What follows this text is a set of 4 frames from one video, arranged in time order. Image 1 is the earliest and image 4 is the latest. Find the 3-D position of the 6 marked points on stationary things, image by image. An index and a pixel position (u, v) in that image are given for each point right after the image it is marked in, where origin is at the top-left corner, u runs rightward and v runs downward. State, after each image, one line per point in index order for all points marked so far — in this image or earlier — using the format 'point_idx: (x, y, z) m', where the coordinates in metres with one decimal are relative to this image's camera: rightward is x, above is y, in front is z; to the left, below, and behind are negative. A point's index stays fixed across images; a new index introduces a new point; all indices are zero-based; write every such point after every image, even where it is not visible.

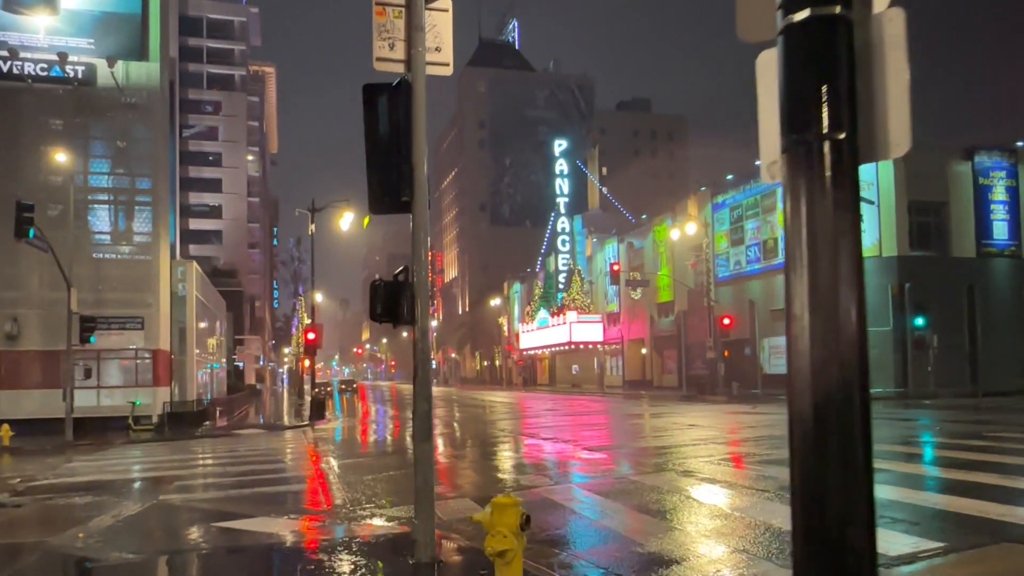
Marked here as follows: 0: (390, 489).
0: (-2.4, -3.8, +14.3) m
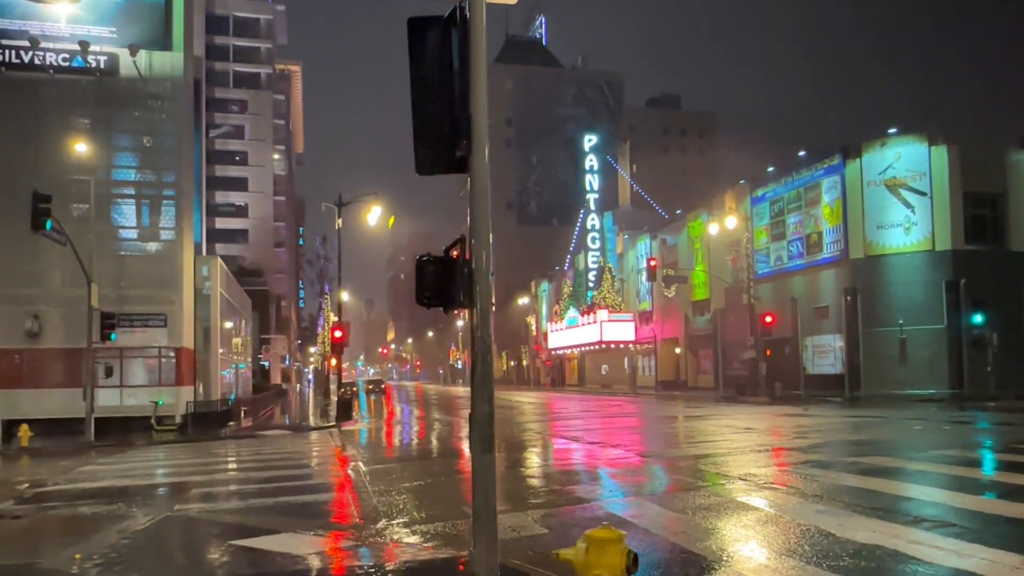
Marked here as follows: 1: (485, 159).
0: (-1.6, -3.6, +12.9) m
1: (-0.2, +1.1, +6.3) m
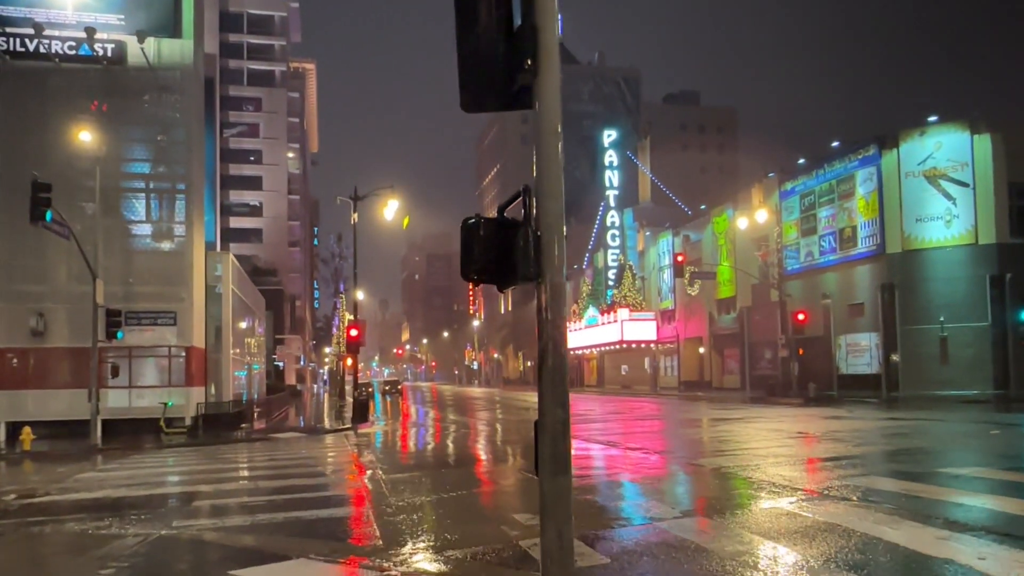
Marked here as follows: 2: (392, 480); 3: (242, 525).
0: (-0.9, -3.4, +11.4) m
1: (+0.3, +1.3, +4.8) m
2: (-2.3, -3.8, +15.0) m
3: (-3.8, -3.3, +10.6) m
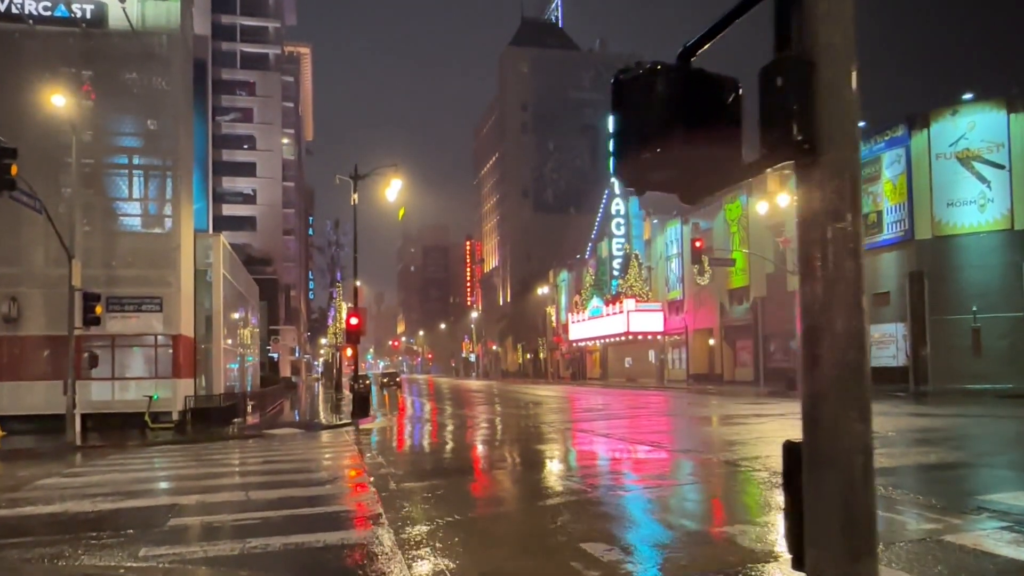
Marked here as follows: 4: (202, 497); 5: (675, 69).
0: (-0.3, -3.0, +9.2) m
1: (+1.0, +1.6, +2.6) m
2: (-1.7, -3.4, +12.9) m
3: (-3.1, -2.9, +8.4) m
4: (-5.2, -3.5, +12.5) m
5: (+0.5, +0.8, +2.6) m
